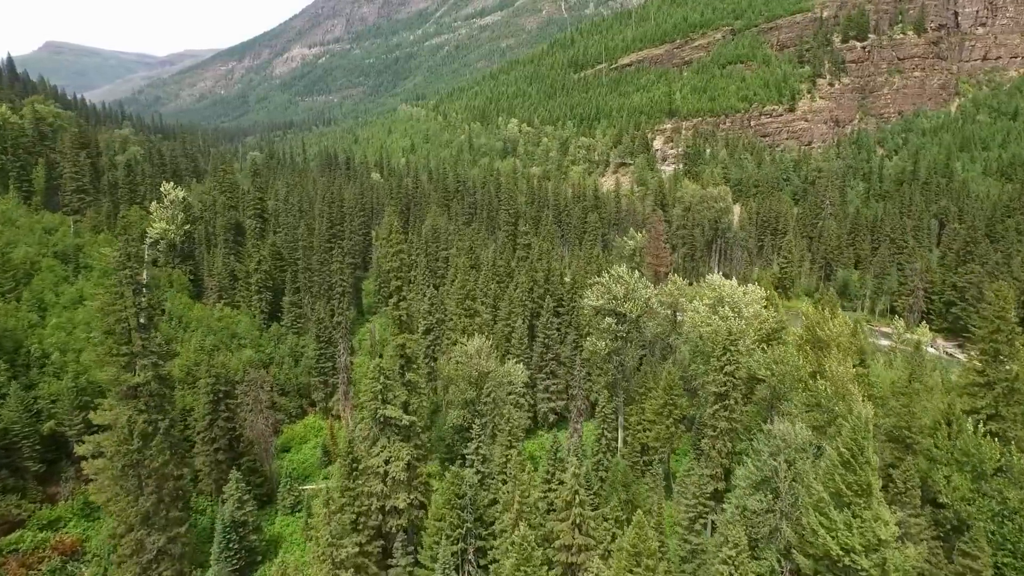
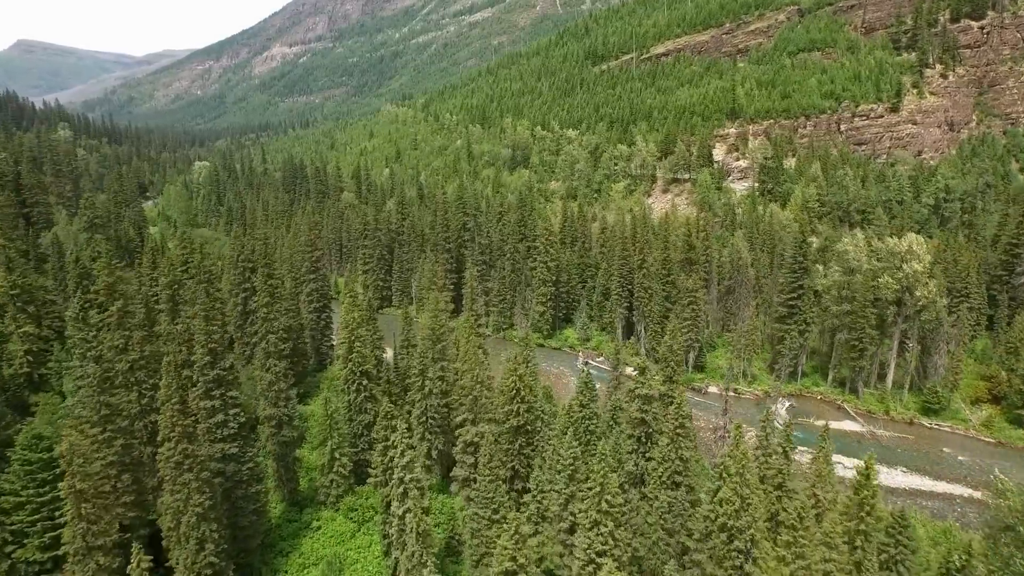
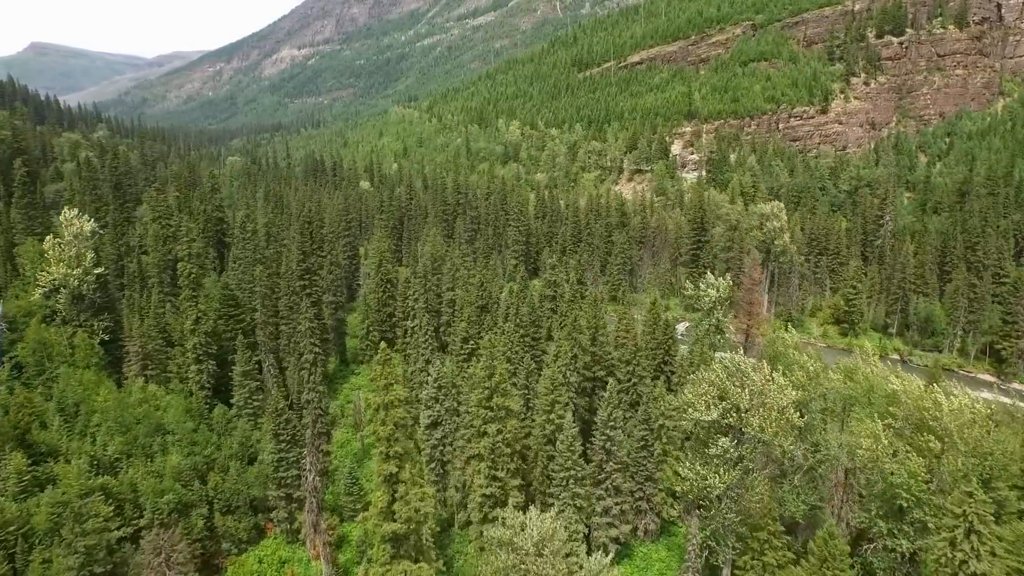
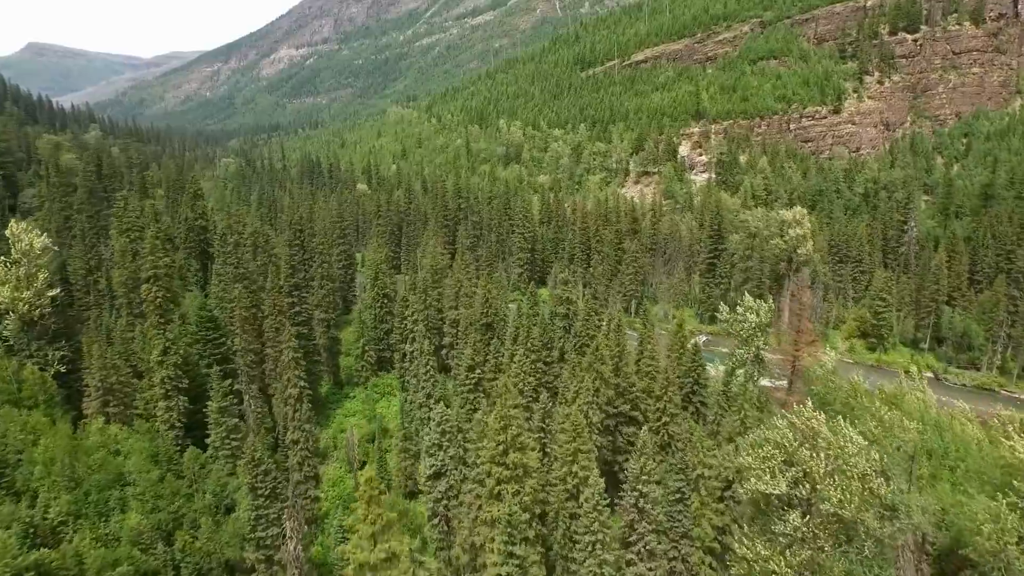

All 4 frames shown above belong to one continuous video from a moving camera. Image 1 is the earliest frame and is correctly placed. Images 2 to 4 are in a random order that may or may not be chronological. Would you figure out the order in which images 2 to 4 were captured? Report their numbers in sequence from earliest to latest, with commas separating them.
3, 4, 2
